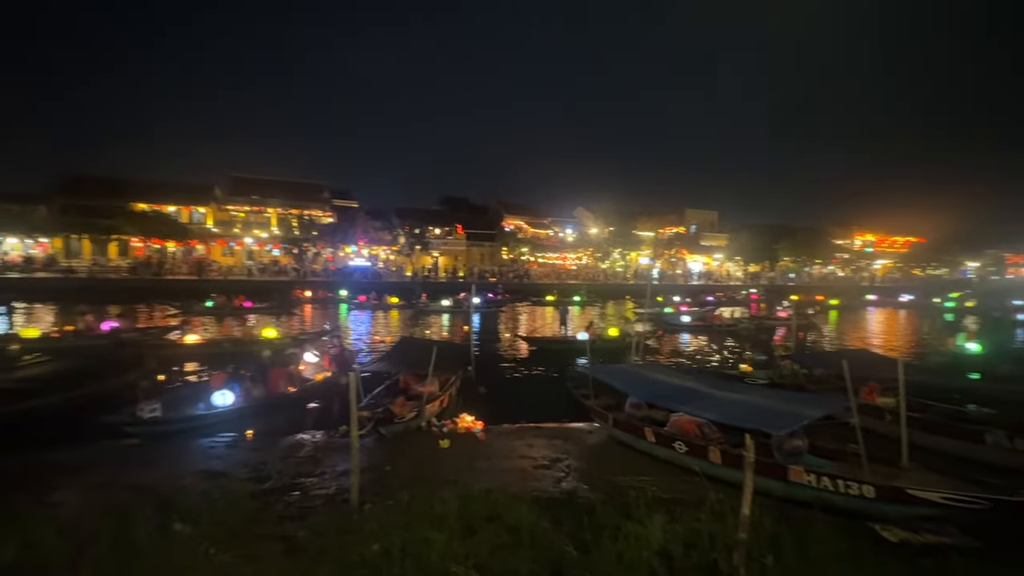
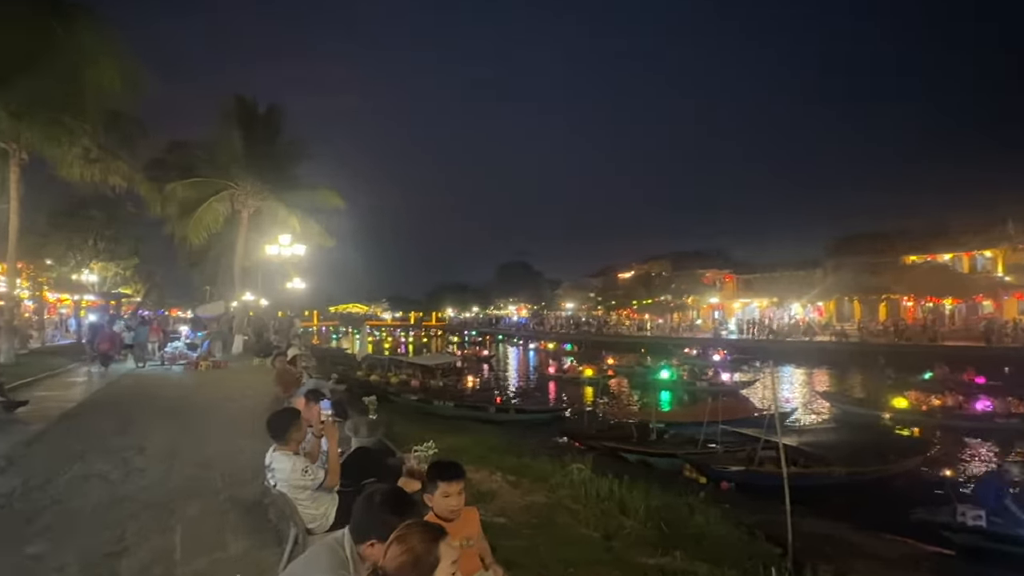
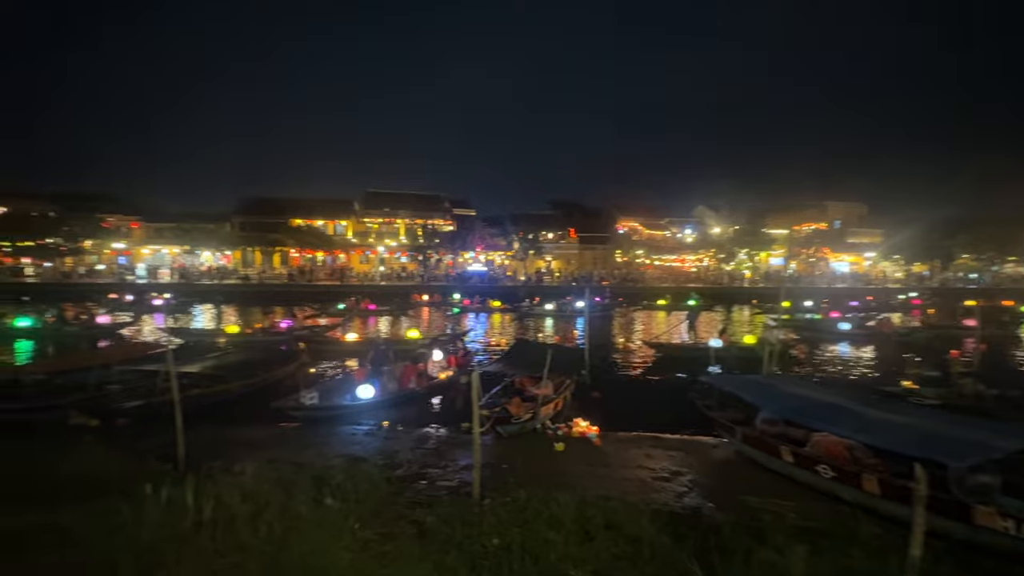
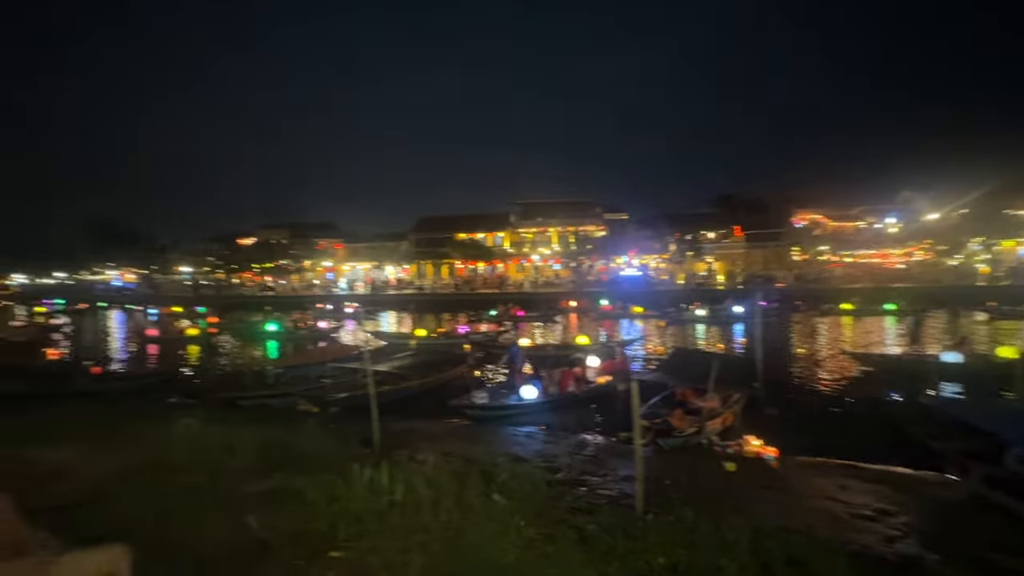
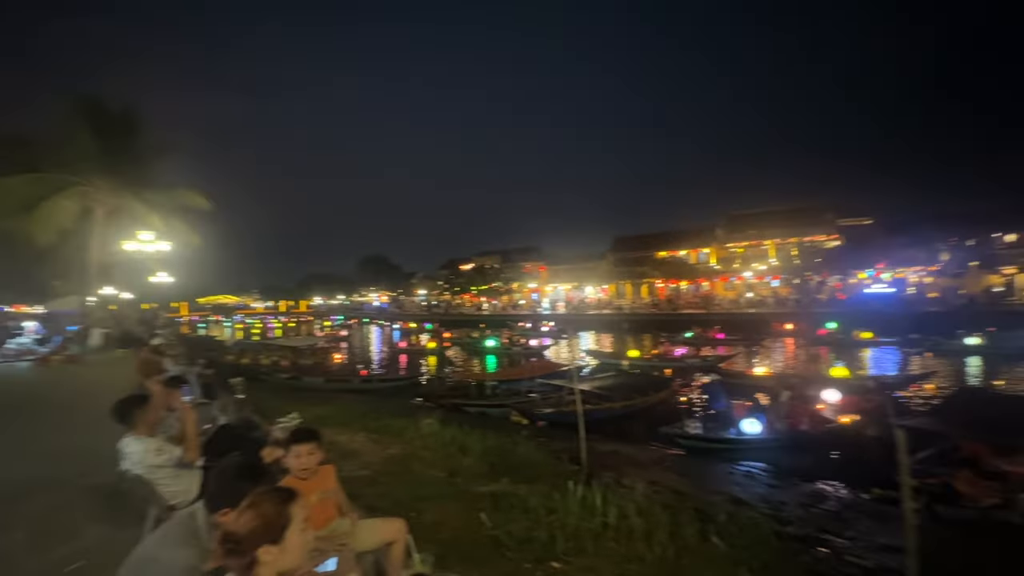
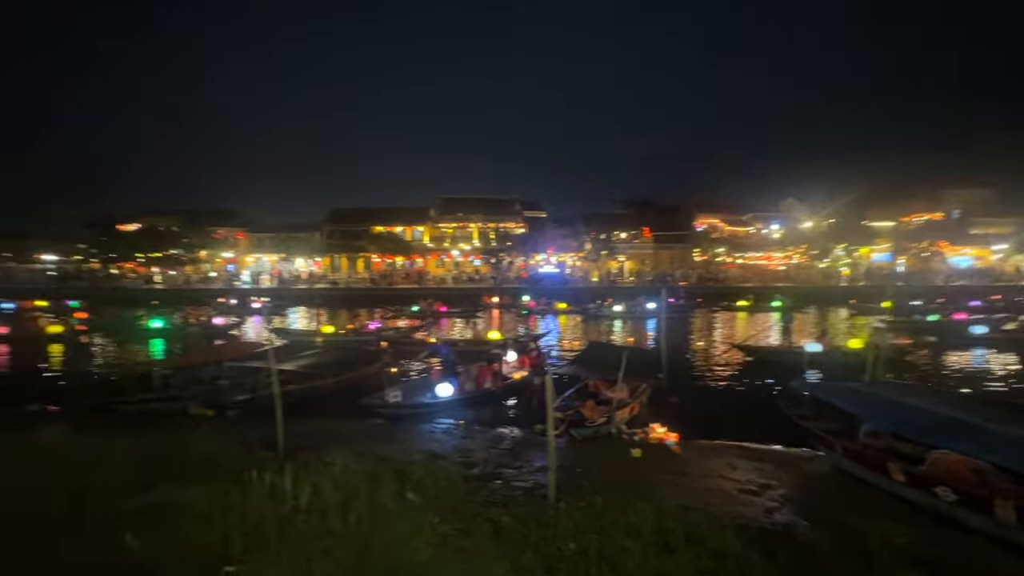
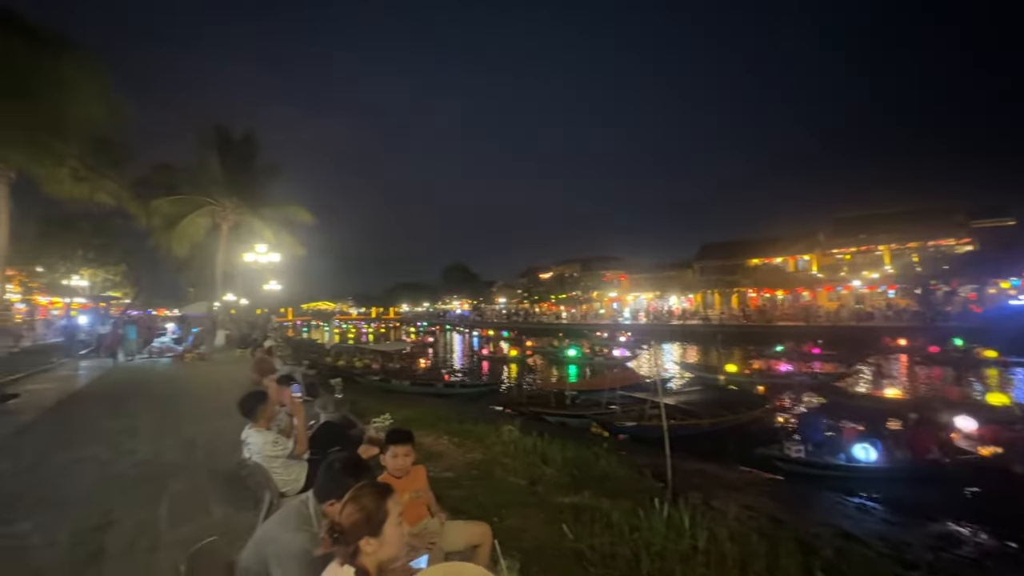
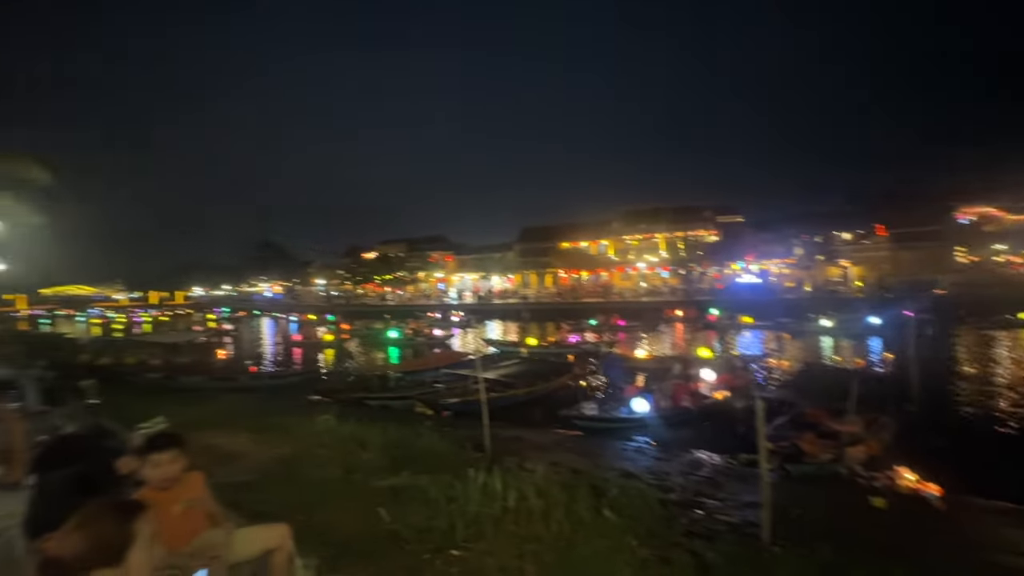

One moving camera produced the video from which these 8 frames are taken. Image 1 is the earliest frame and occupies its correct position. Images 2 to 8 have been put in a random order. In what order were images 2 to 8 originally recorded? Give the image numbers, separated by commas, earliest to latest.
3, 6, 4, 8, 5, 7, 2
